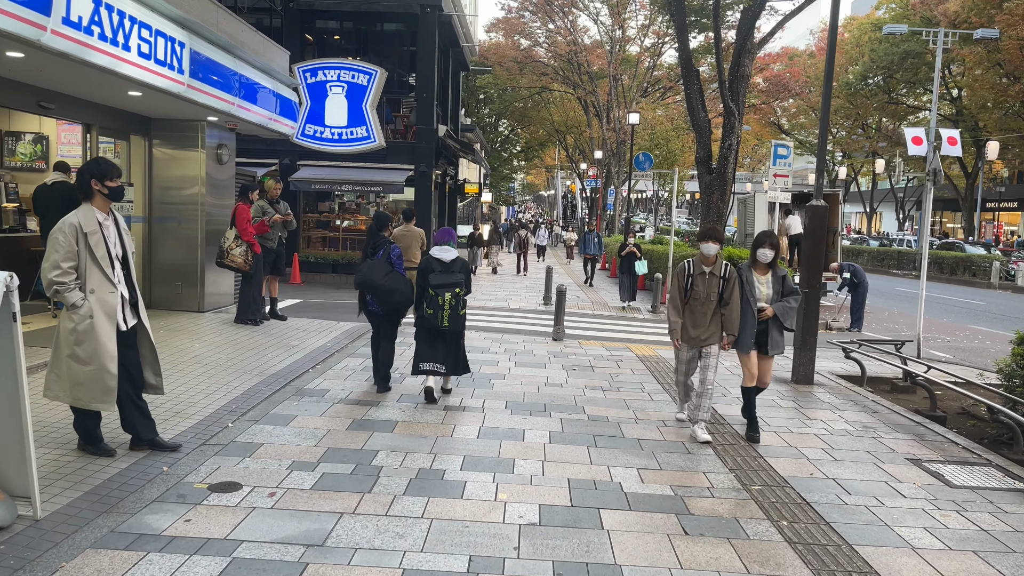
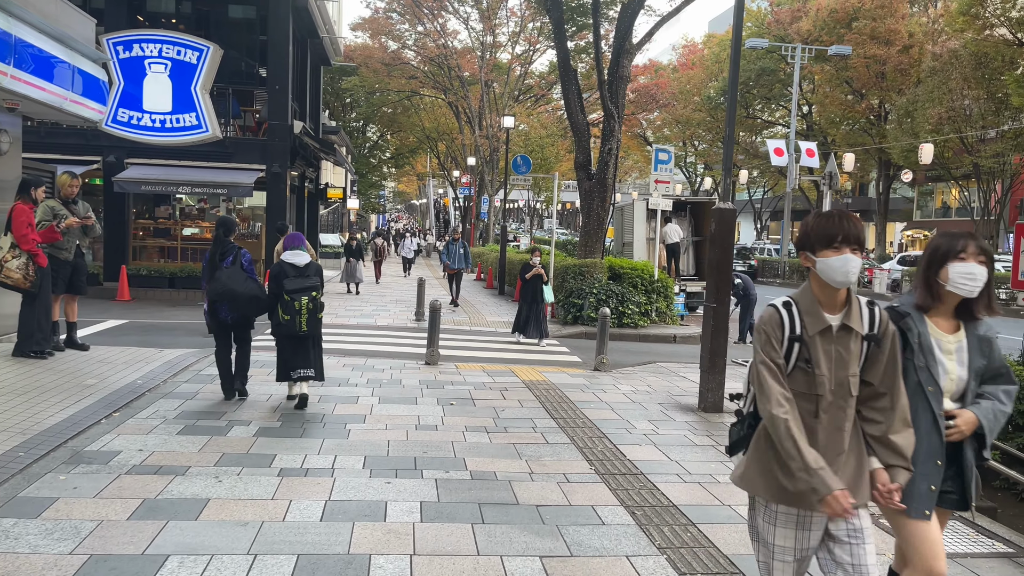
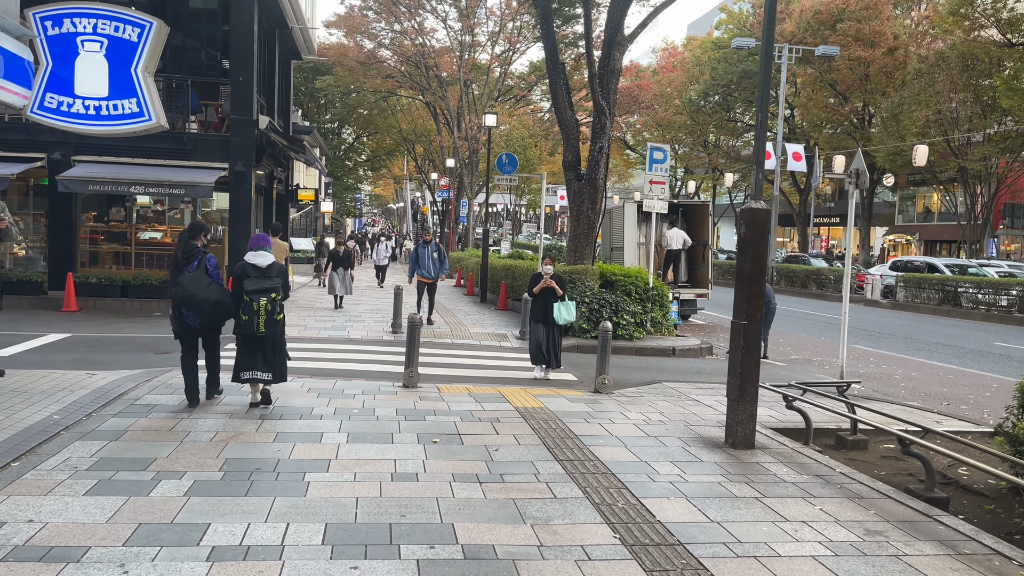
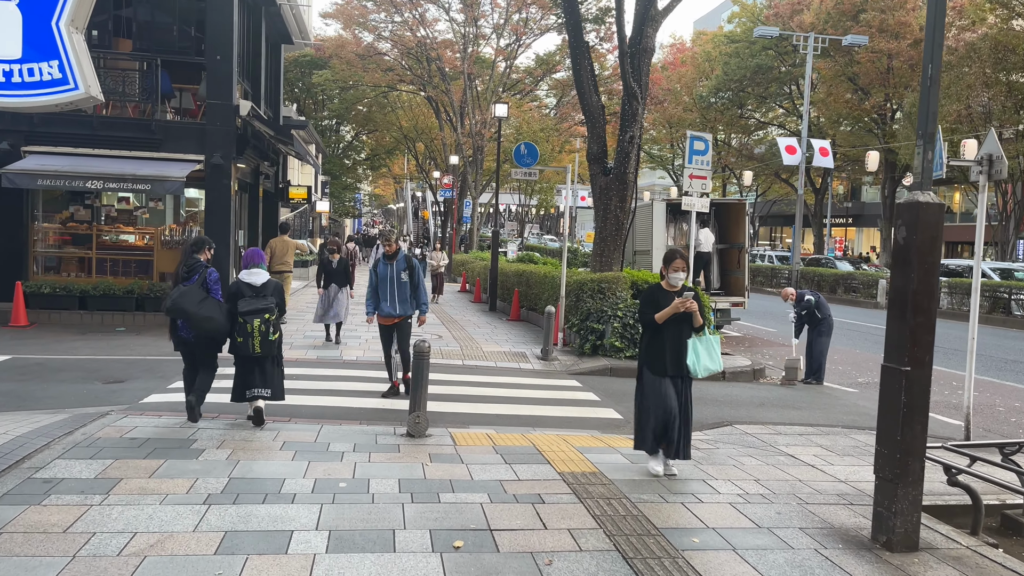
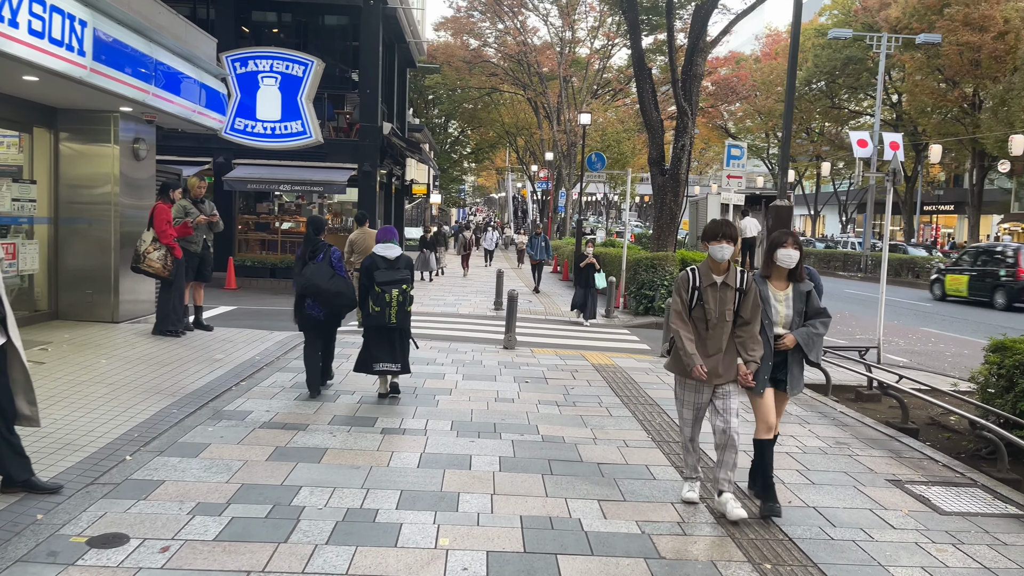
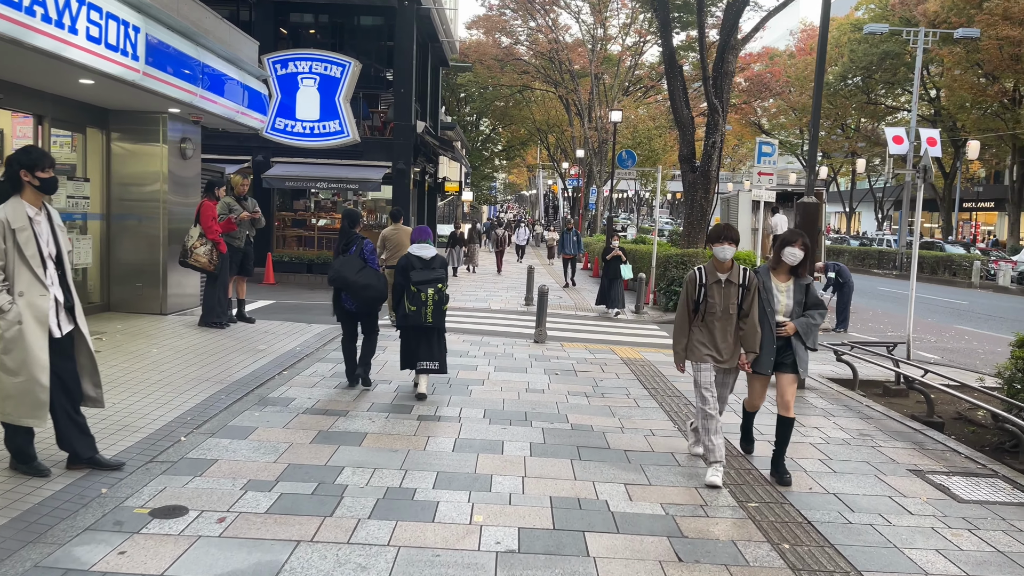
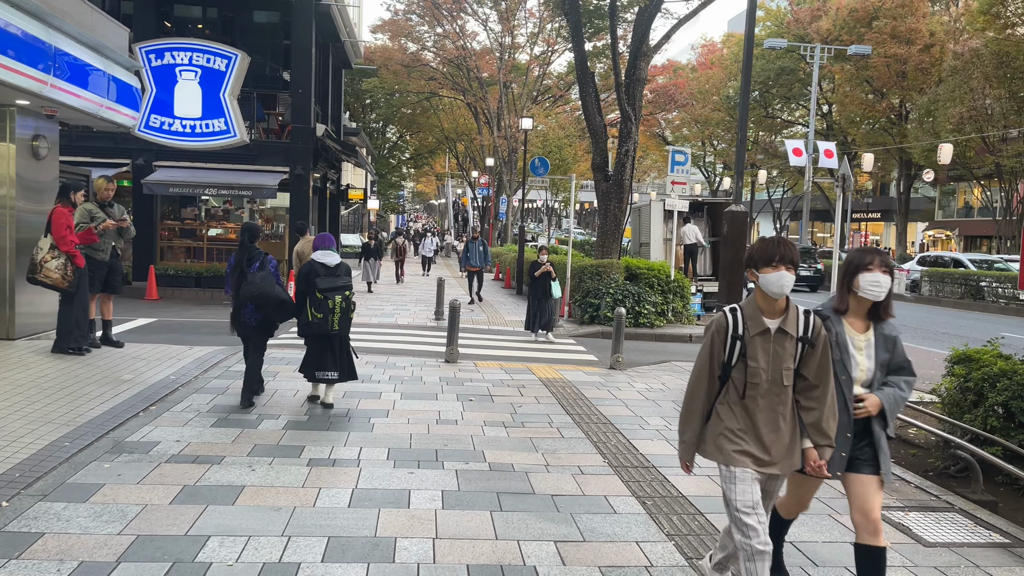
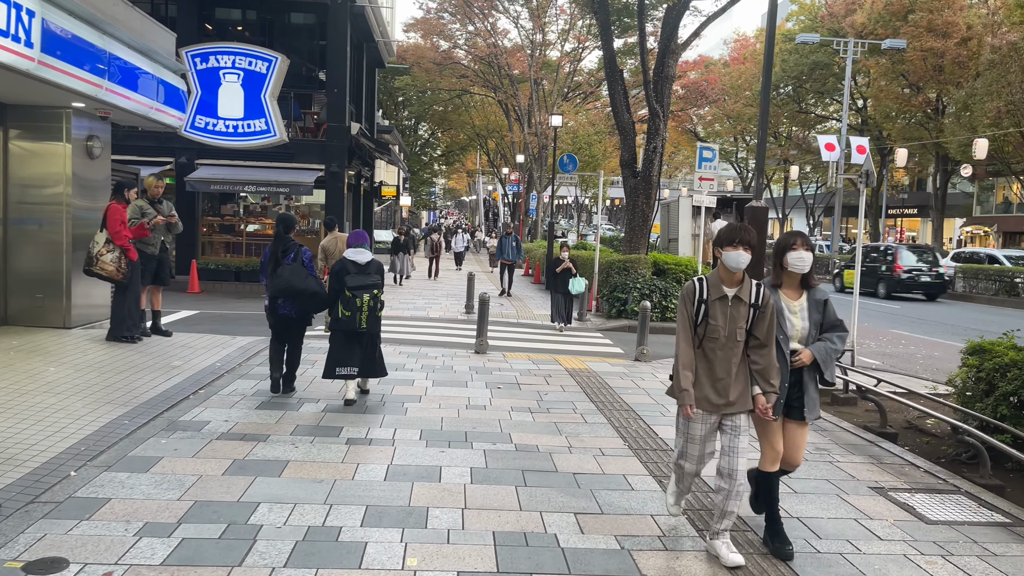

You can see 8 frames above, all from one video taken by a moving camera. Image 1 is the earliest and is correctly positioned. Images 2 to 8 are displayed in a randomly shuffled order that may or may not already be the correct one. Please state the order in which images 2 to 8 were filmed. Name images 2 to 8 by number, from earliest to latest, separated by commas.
6, 5, 8, 7, 2, 3, 4
